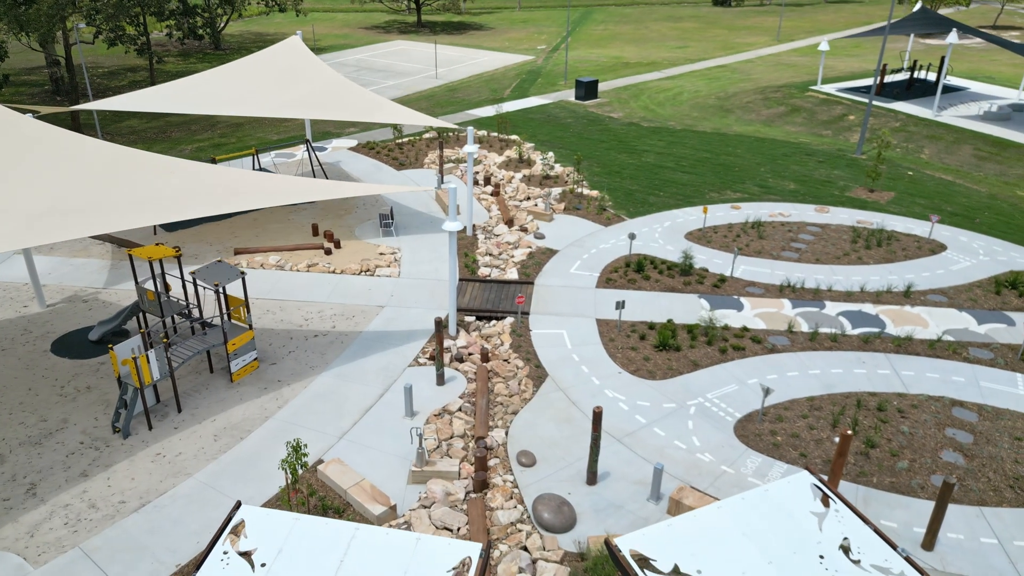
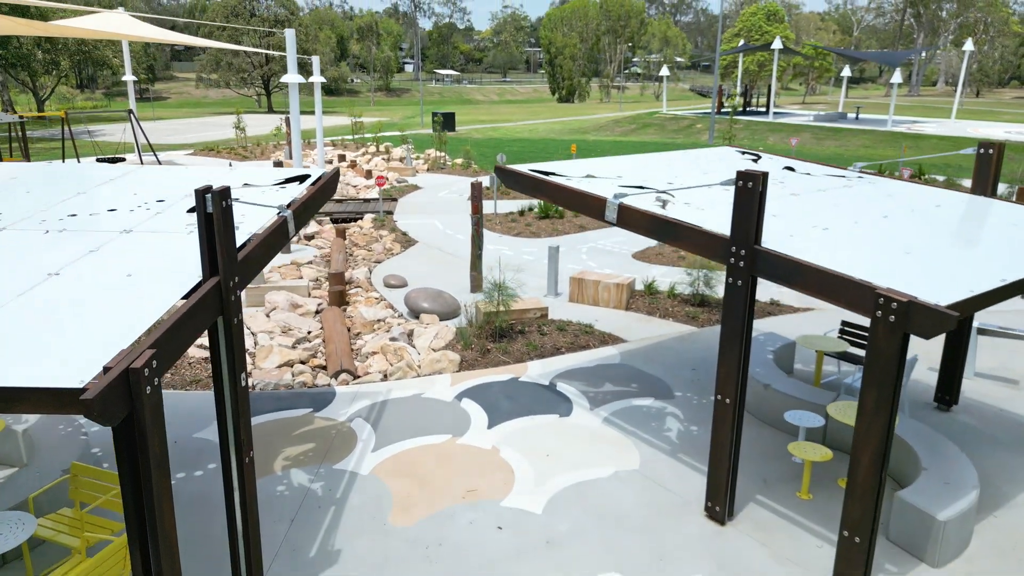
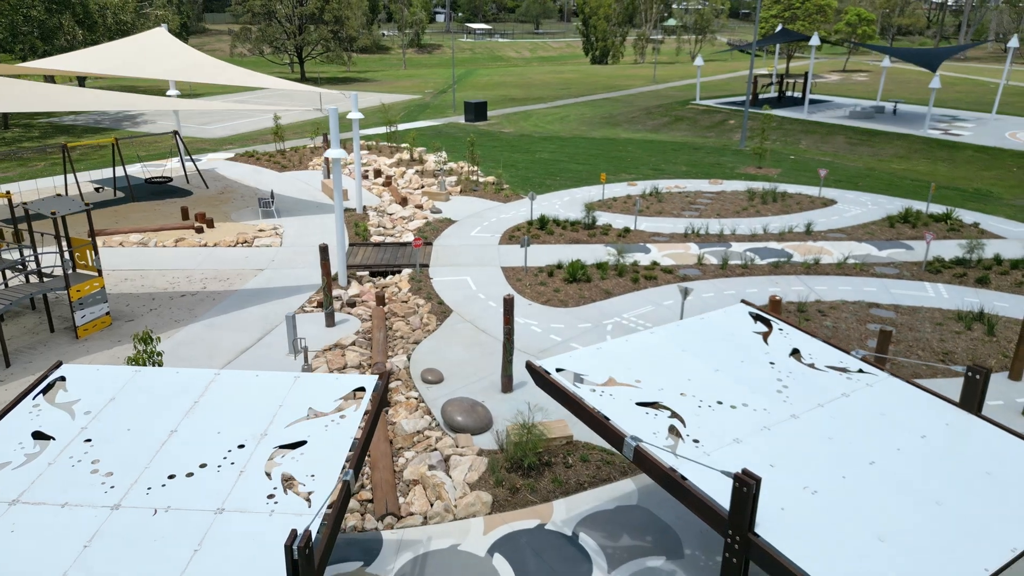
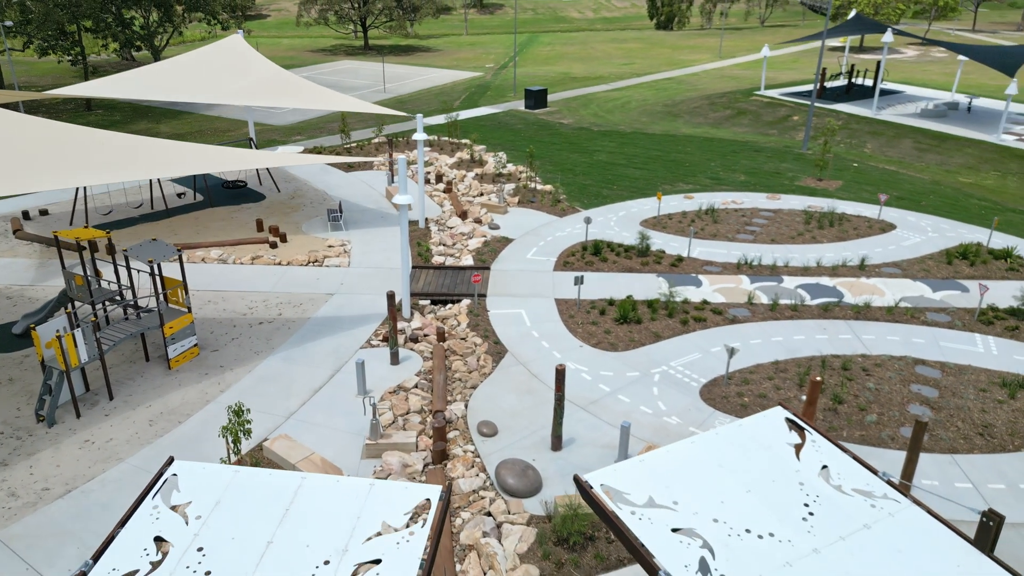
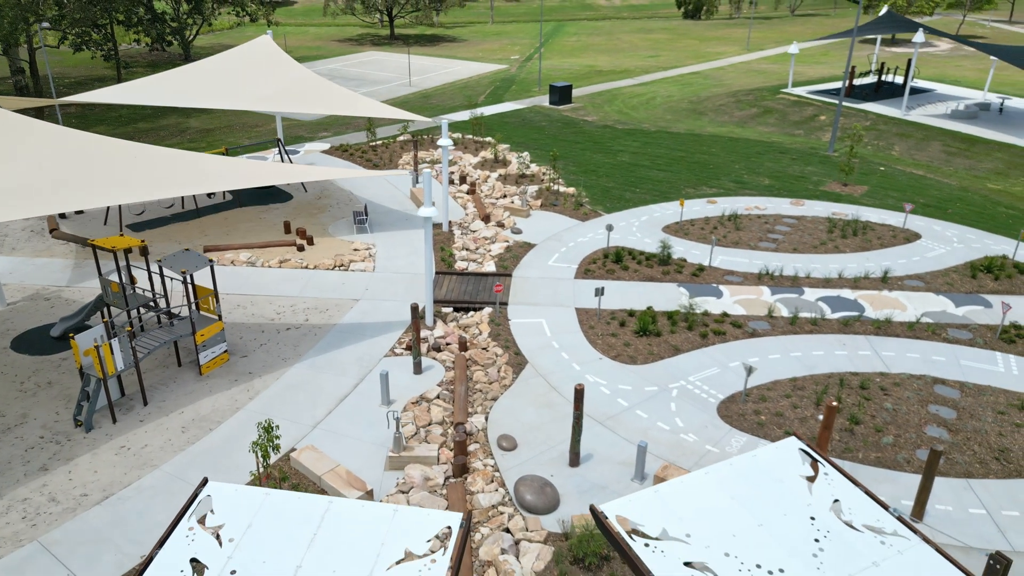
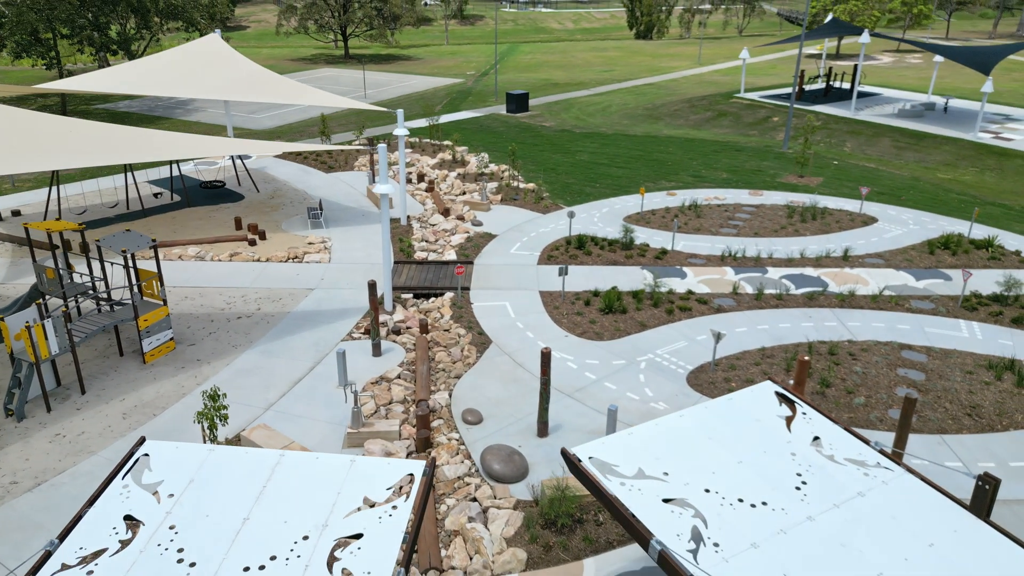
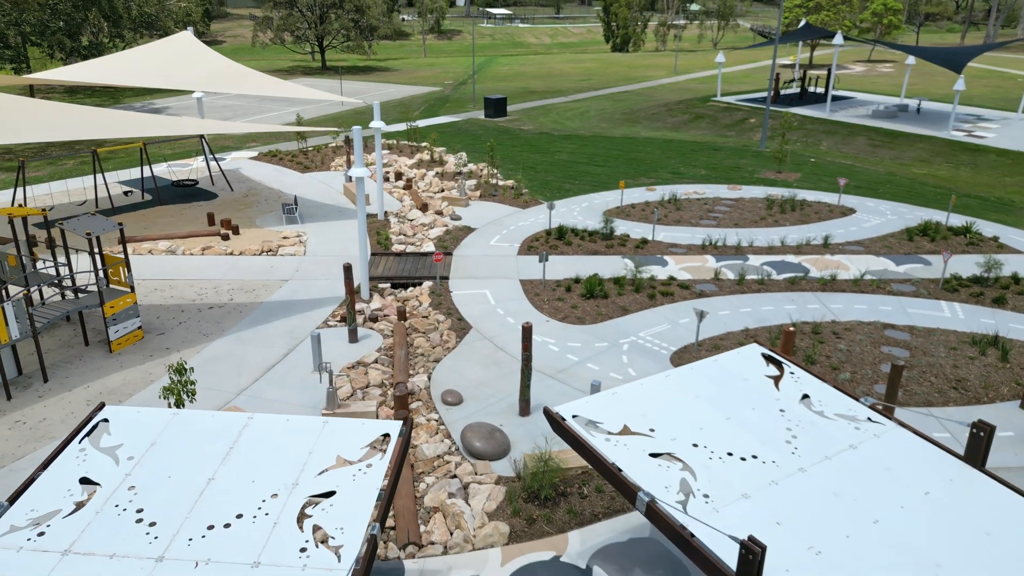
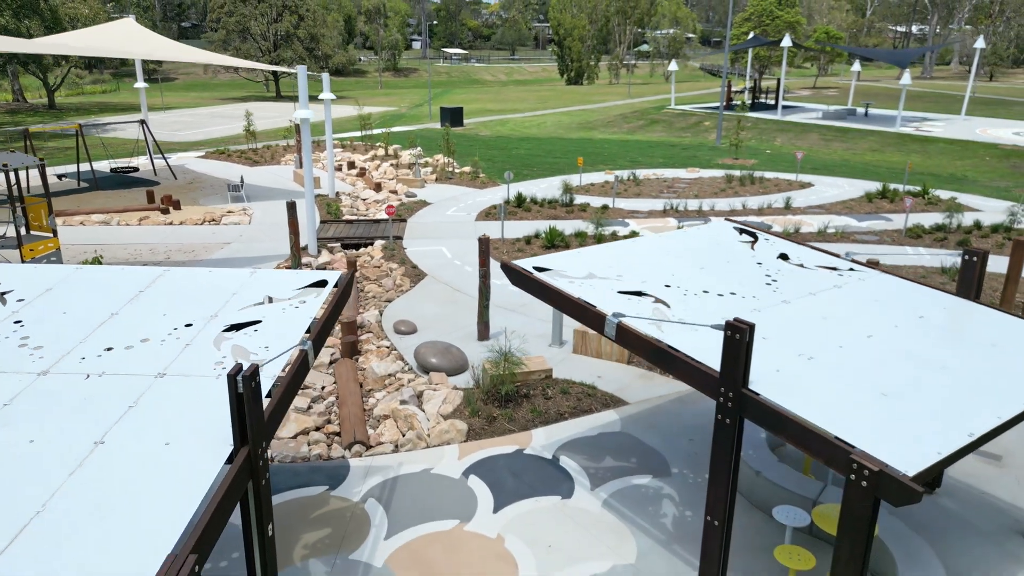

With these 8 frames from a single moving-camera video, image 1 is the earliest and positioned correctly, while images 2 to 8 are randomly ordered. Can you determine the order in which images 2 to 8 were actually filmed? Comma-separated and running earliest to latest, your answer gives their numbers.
5, 4, 6, 7, 3, 8, 2
